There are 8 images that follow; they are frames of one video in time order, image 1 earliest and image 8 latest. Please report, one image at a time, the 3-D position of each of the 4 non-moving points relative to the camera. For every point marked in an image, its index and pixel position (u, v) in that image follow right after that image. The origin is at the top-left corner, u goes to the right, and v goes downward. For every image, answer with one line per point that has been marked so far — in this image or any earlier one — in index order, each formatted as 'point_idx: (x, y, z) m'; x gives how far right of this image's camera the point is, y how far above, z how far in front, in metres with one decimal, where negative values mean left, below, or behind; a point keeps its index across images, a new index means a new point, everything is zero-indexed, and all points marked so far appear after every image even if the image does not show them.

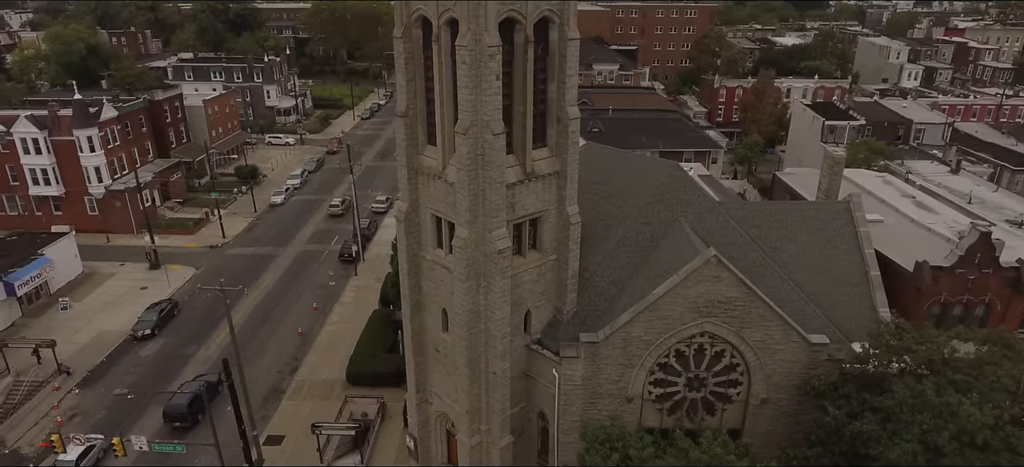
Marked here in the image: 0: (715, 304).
0: (+5.9, -2.1, +18.7) m
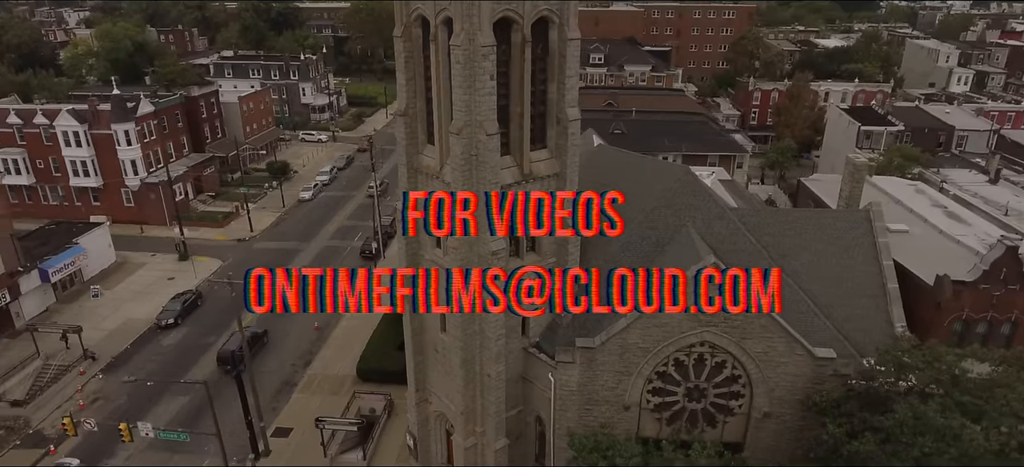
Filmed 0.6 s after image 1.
0: (+5.7, -2.3, +18.2) m
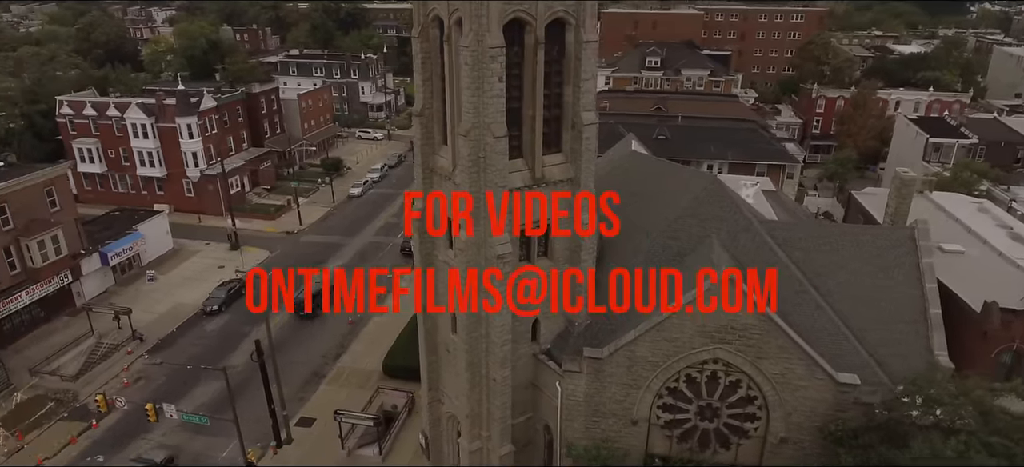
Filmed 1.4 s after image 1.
0: (+5.8, -2.6, +17.3) m
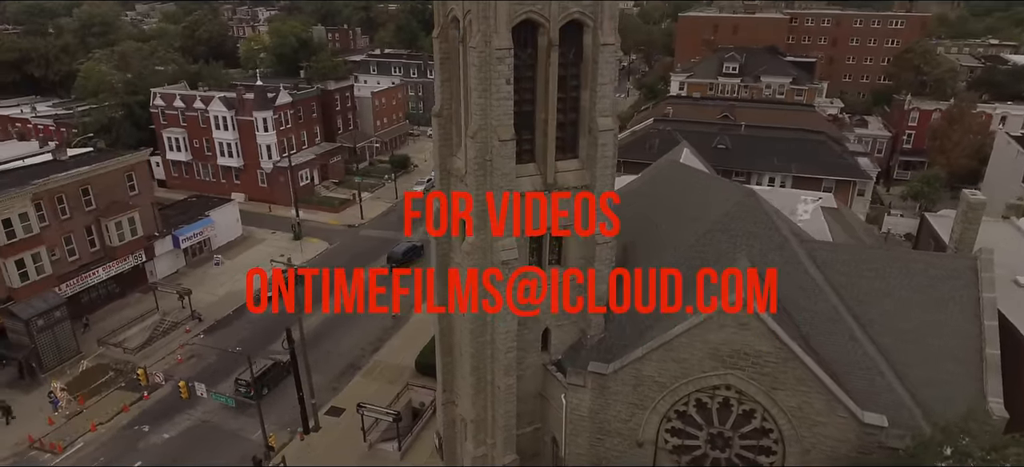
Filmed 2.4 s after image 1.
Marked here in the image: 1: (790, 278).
0: (+5.8, -3.1, +16.2) m
1: (+8.2, -1.3, +18.9) m
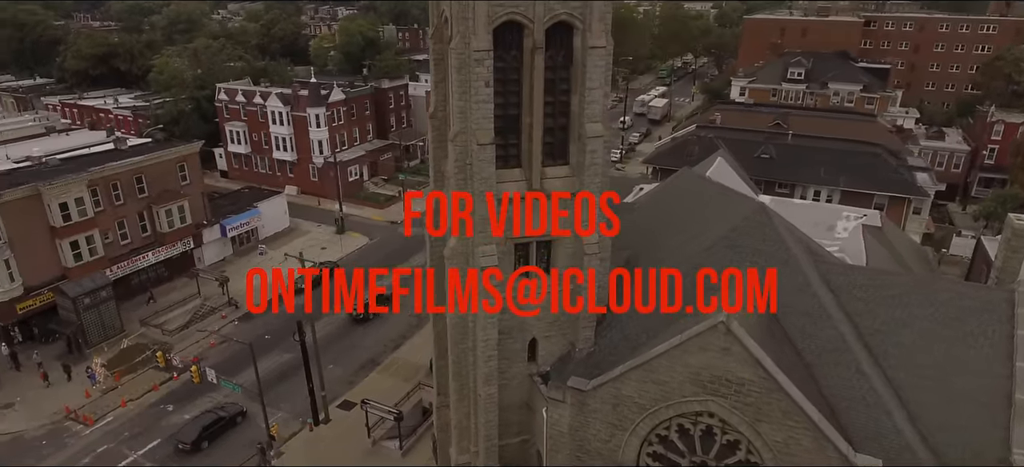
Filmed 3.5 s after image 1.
0: (+5.0, -3.5, +15.1) m
1: (+7.8, -1.8, +17.6) m
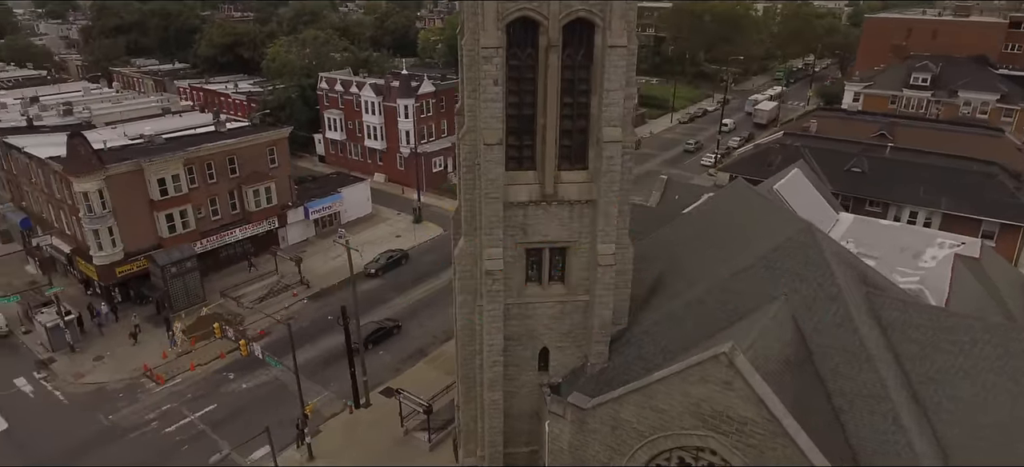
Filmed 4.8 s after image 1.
0: (+4.5, -4.0, +13.8) m
1: (+7.8, -2.5, +15.7) m
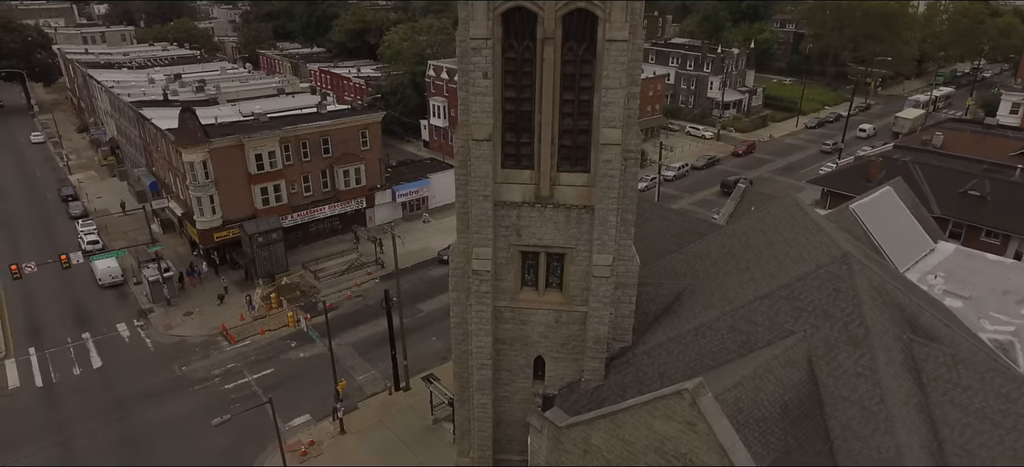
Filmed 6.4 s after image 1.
0: (+3.4, -4.4, +12.3) m
1: (+7.1, -3.2, +13.4) m
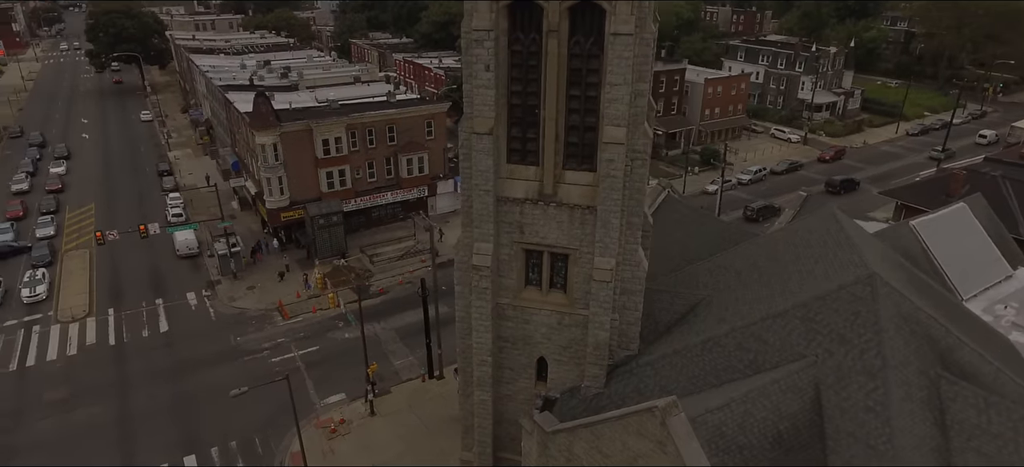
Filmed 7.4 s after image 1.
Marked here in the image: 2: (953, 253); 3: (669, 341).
0: (+2.6, -4.5, +11.6) m
1: (+6.6, -3.5, +12.2) m
2: (+13.7, -0.6, +19.9) m
3: (+3.9, -2.8, +15.5) m
